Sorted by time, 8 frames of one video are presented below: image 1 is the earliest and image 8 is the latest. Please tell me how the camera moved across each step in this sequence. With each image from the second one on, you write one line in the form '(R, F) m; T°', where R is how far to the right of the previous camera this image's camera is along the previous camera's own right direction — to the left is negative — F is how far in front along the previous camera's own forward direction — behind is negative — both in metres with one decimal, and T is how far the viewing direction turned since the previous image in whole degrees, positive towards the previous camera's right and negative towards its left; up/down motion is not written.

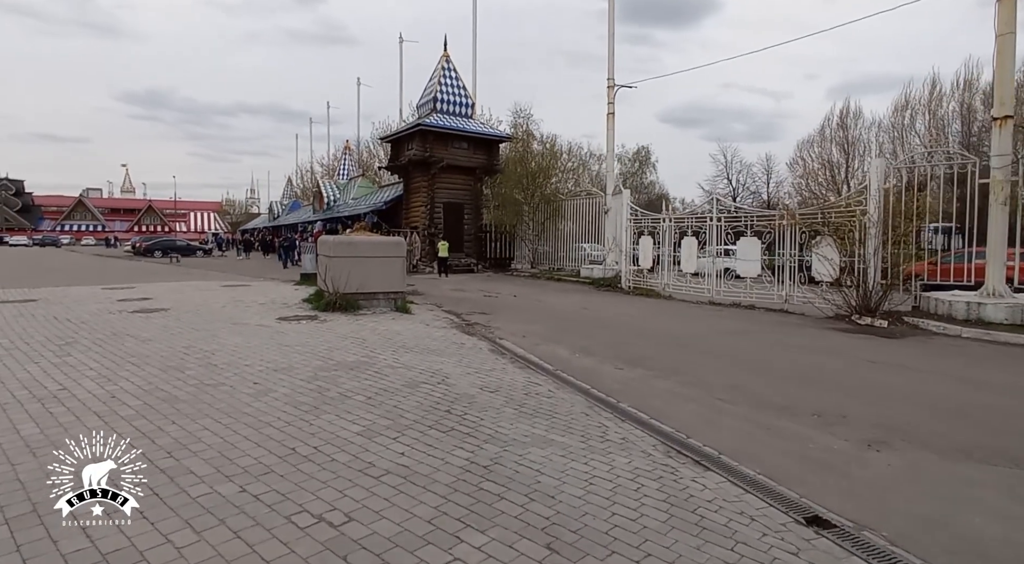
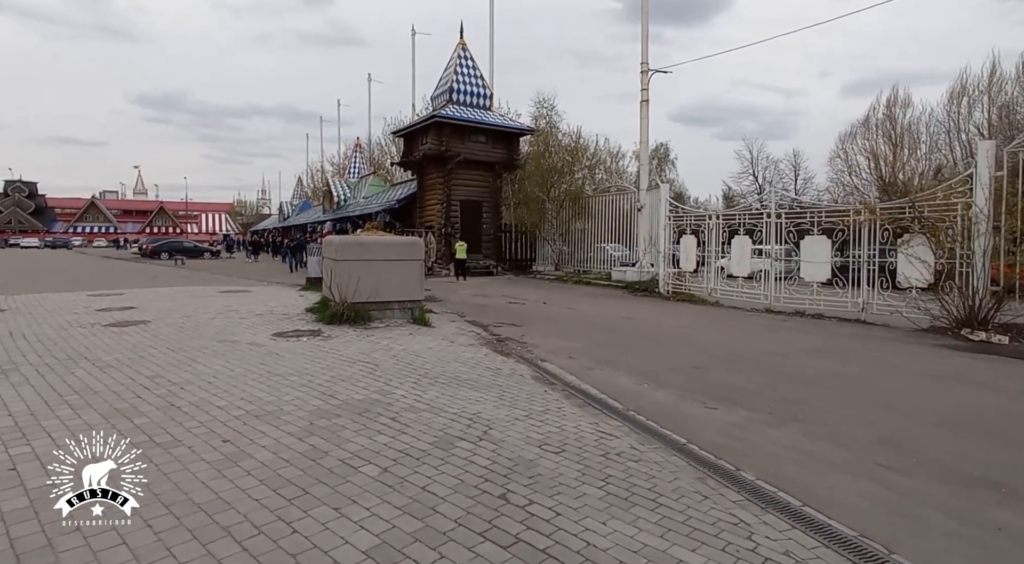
(-0.5, +1.8) m; -1°
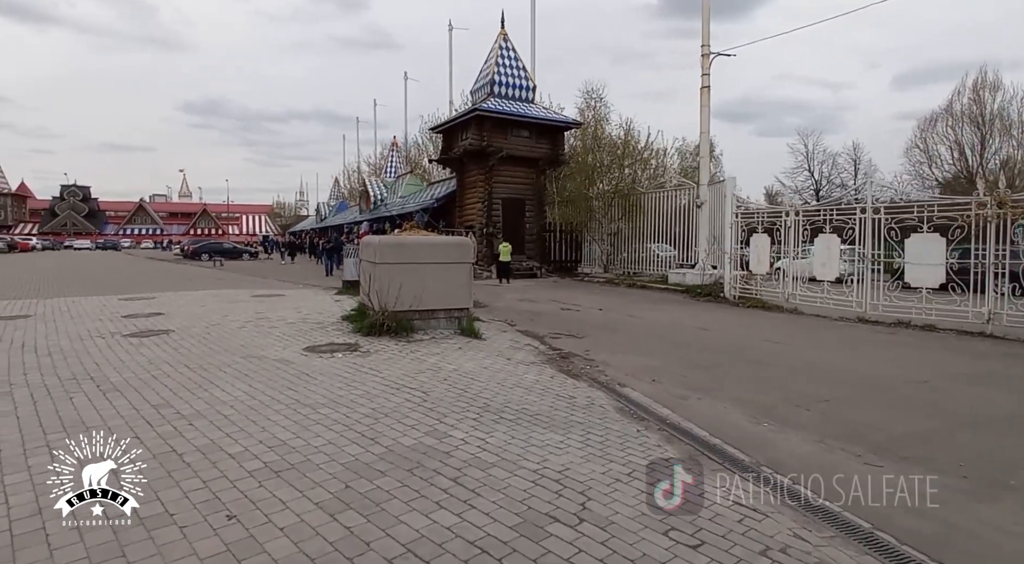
(-0.4, +1.3) m; -3°
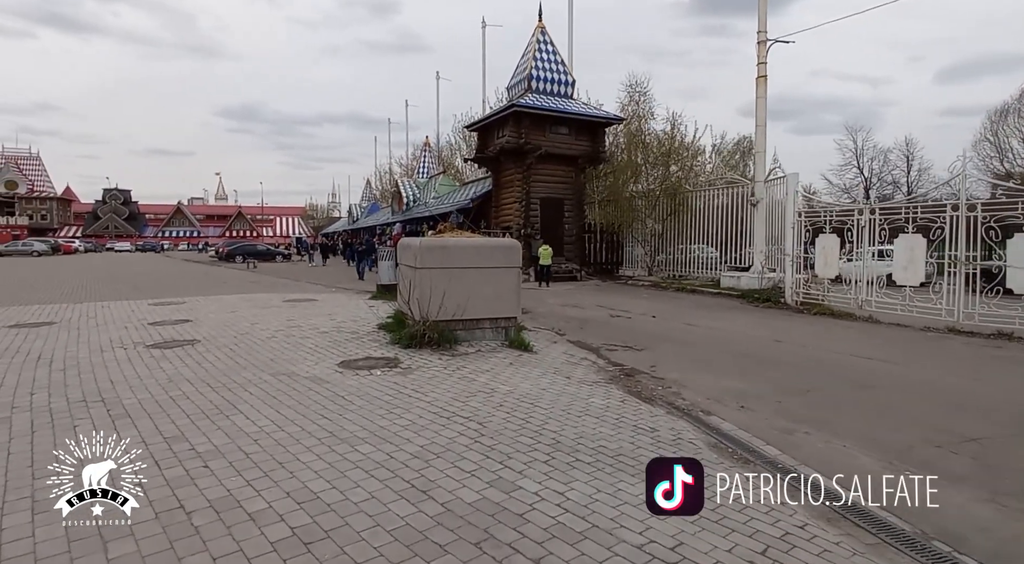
(-0.4, +0.9) m; -3°
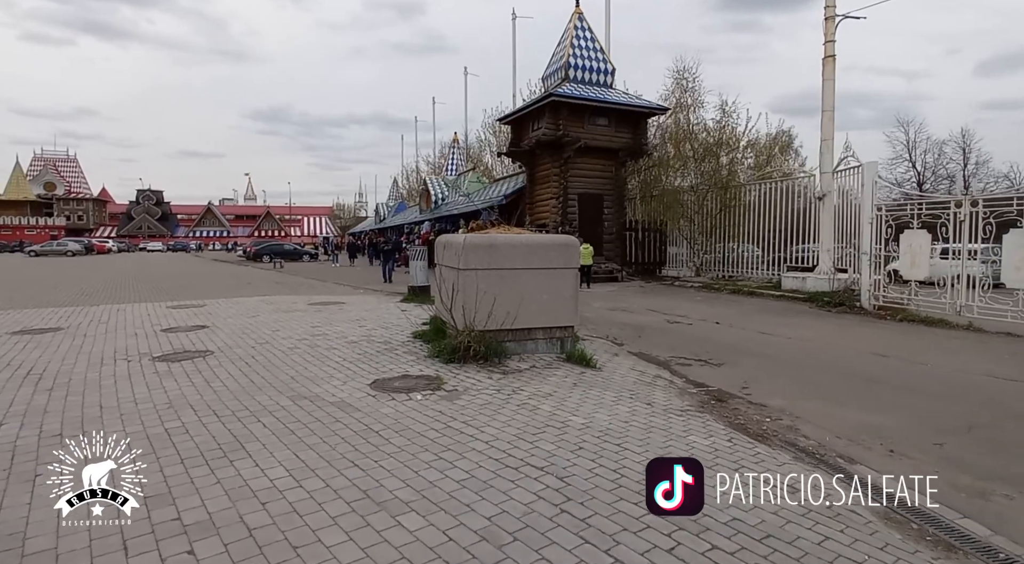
(-0.4, +1.2) m; -2°
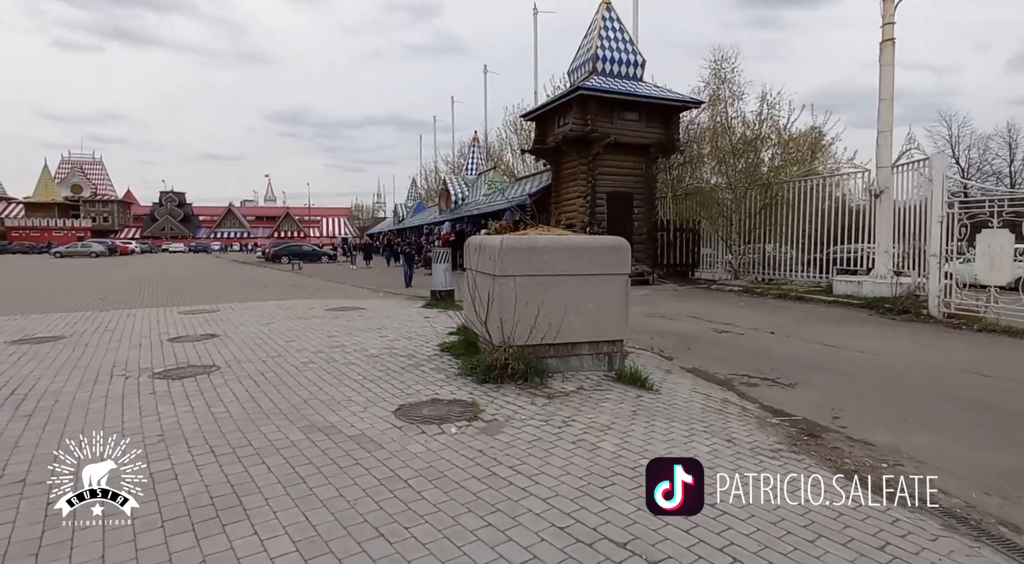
(-0.3, +0.9) m; -2°
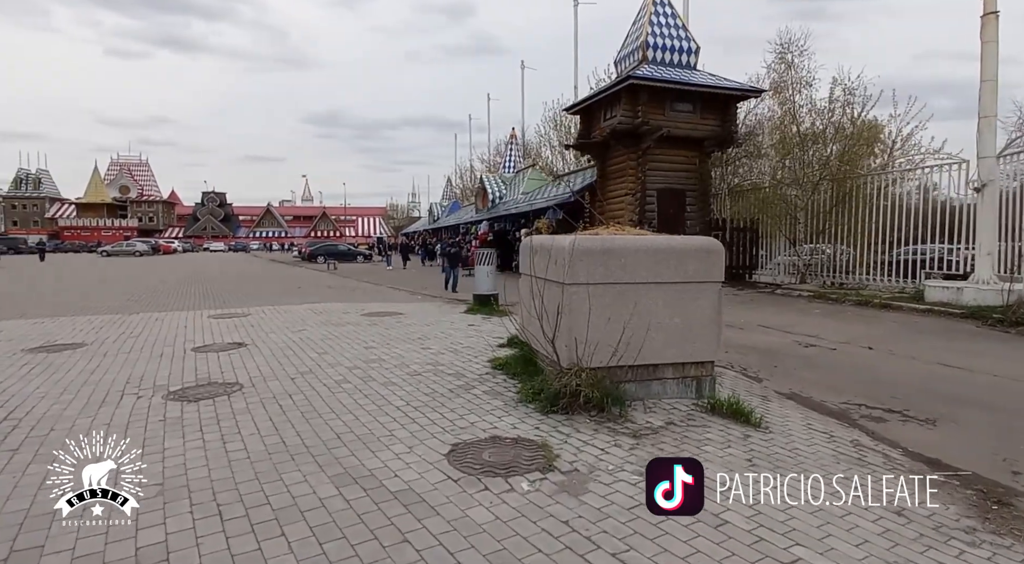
(-0.4, +1.1) m; -3°
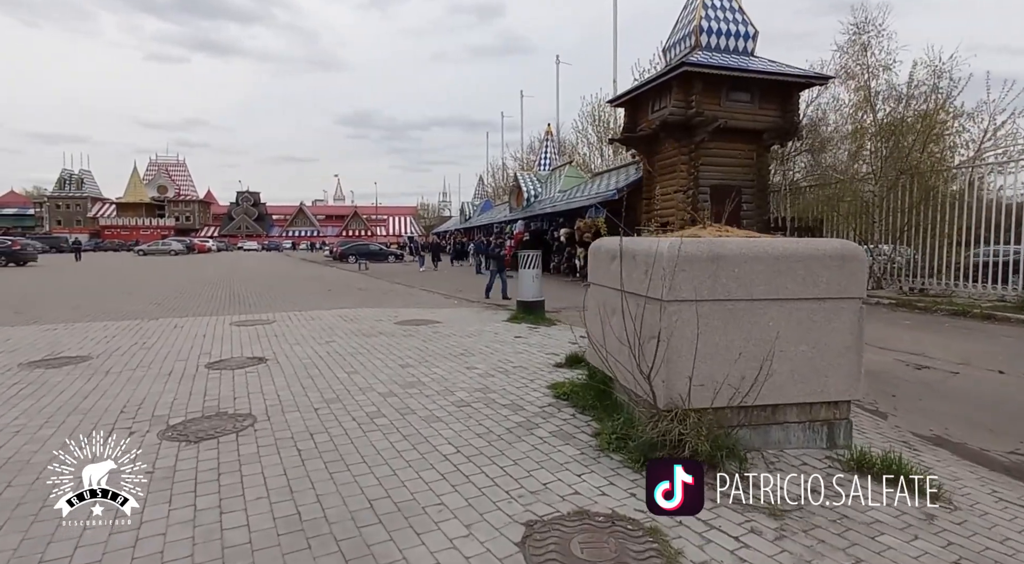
(-0.4, +1.2) m; -3°
